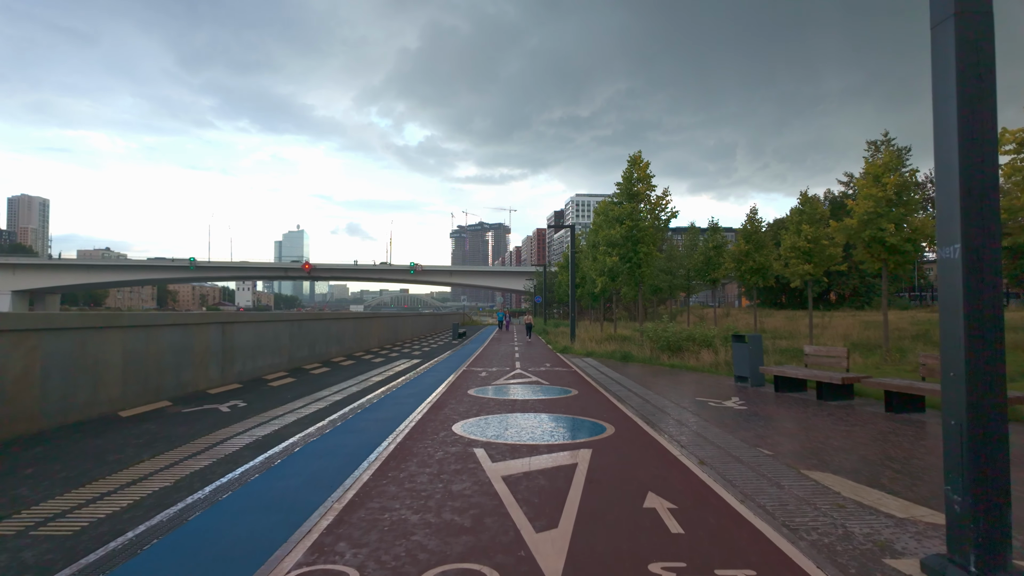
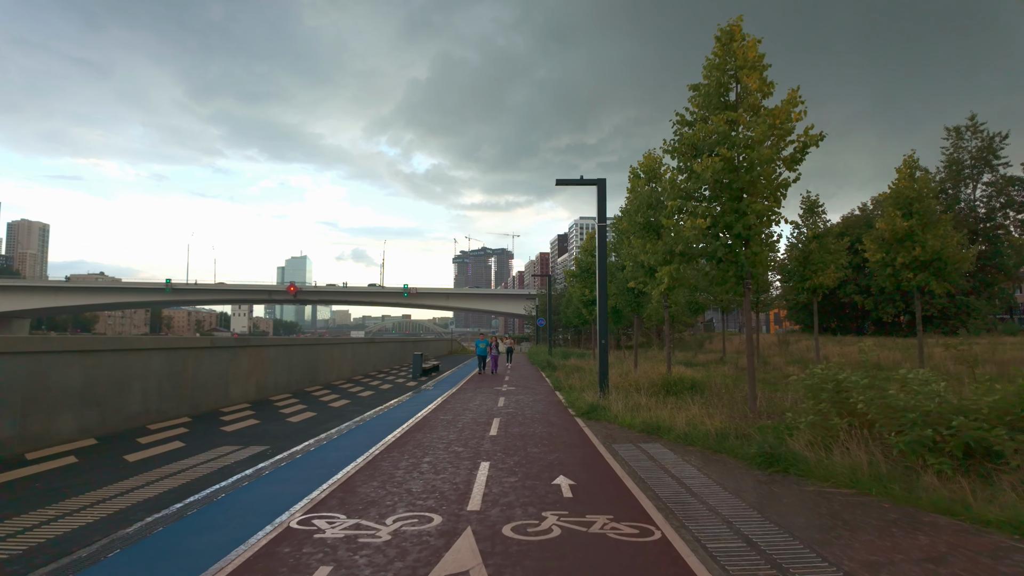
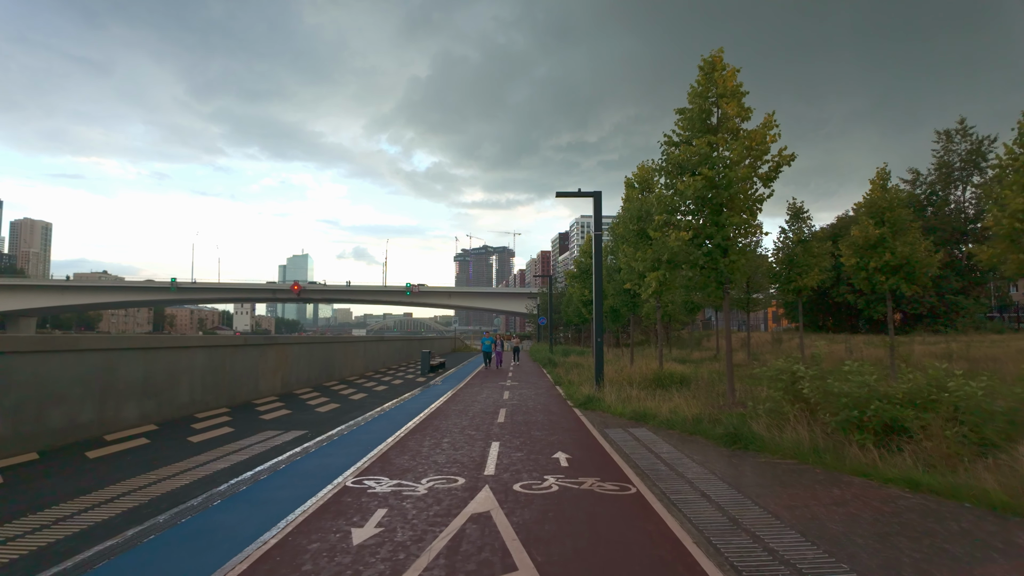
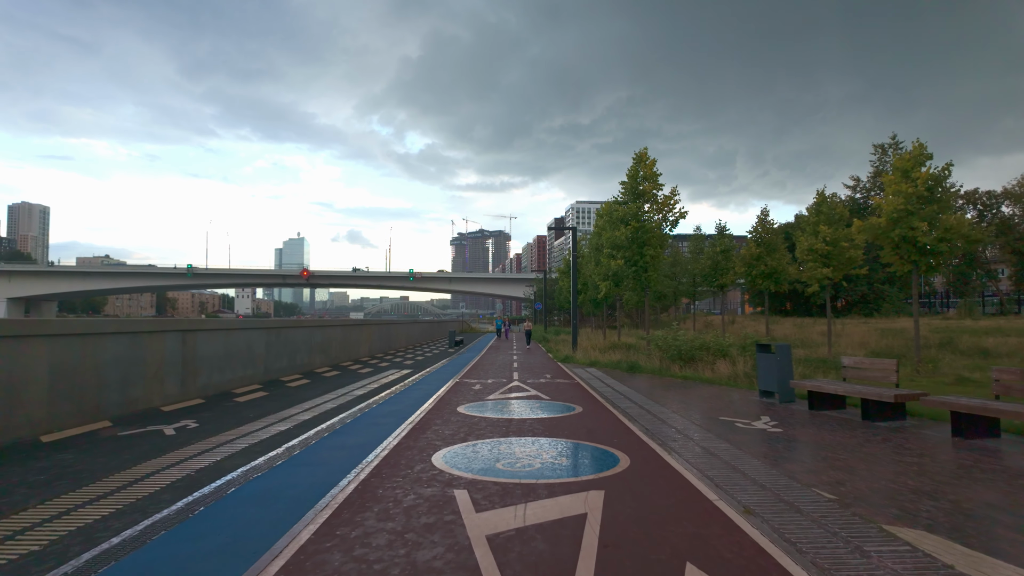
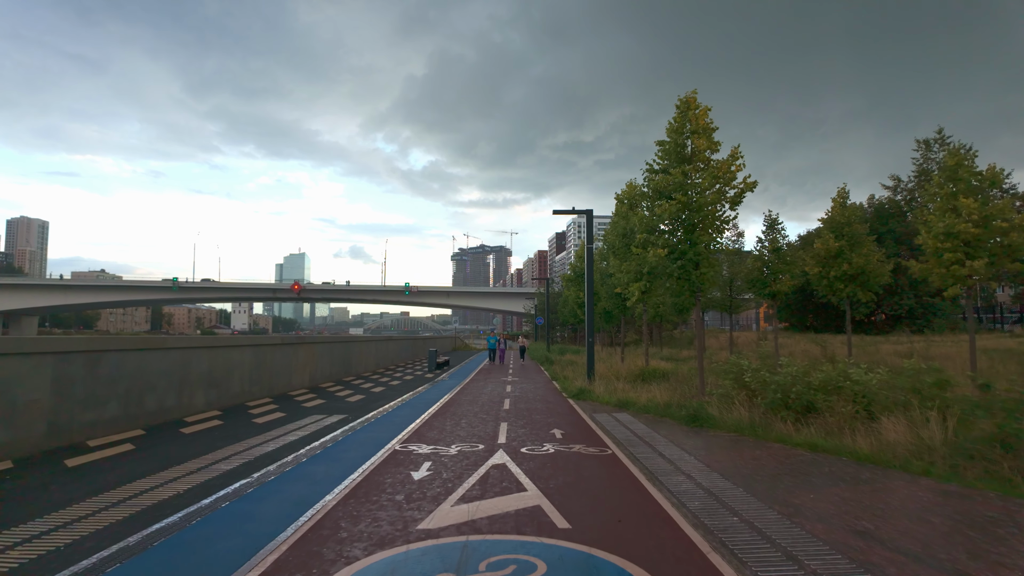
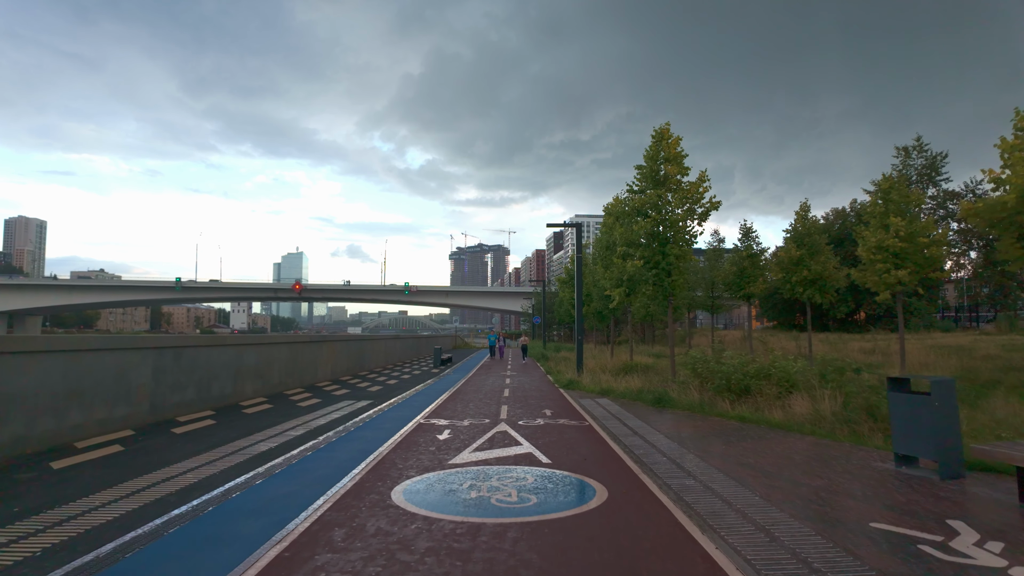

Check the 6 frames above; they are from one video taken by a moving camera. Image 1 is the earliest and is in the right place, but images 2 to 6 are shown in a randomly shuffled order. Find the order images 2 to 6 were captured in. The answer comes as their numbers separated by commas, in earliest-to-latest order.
4, 6, 5, 3, 2
